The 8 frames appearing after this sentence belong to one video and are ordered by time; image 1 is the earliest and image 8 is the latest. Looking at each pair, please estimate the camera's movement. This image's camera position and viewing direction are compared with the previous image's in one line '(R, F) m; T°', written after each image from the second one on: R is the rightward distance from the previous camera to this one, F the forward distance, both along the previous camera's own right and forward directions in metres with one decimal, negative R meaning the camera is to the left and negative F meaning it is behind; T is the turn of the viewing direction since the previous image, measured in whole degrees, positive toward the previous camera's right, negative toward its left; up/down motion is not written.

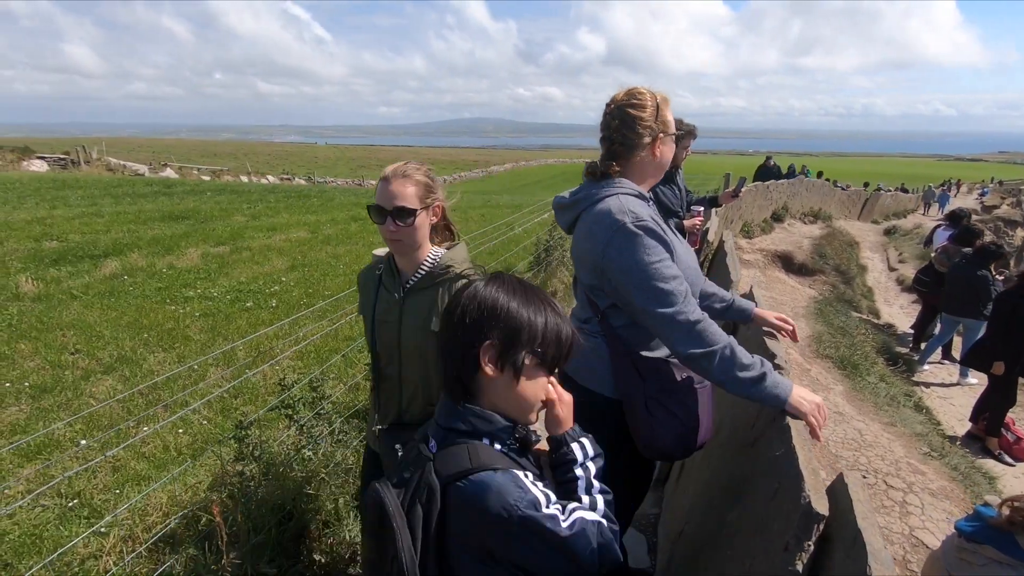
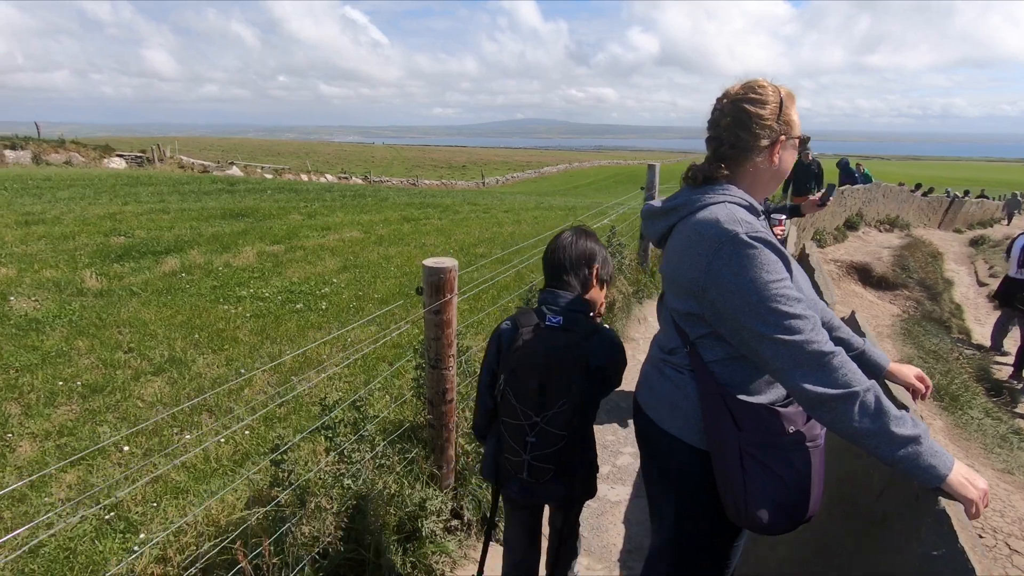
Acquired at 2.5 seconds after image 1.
(-0.1, +0.4) m; -5°
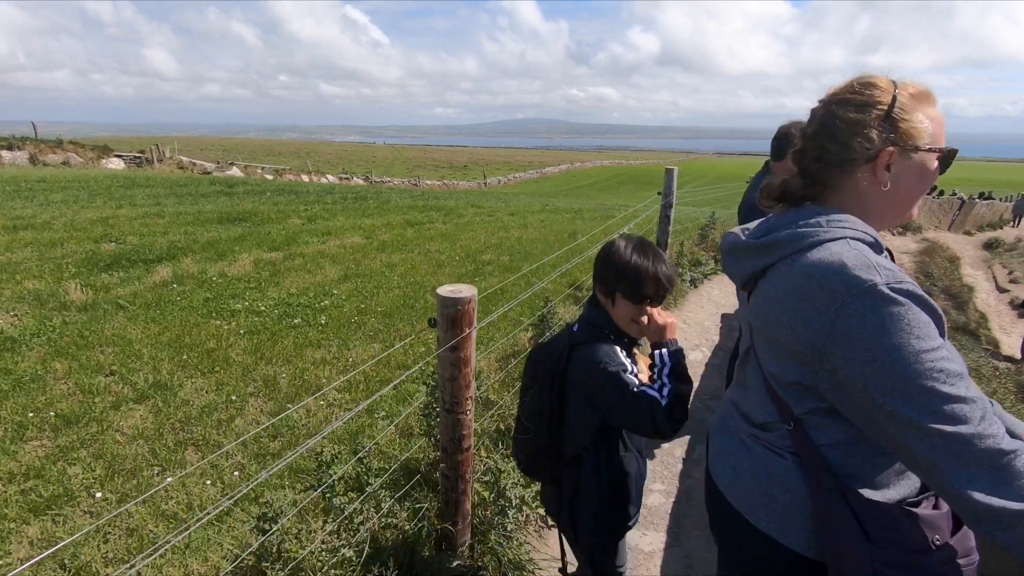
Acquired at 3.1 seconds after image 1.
(-0.2, +0.5) m; 0°
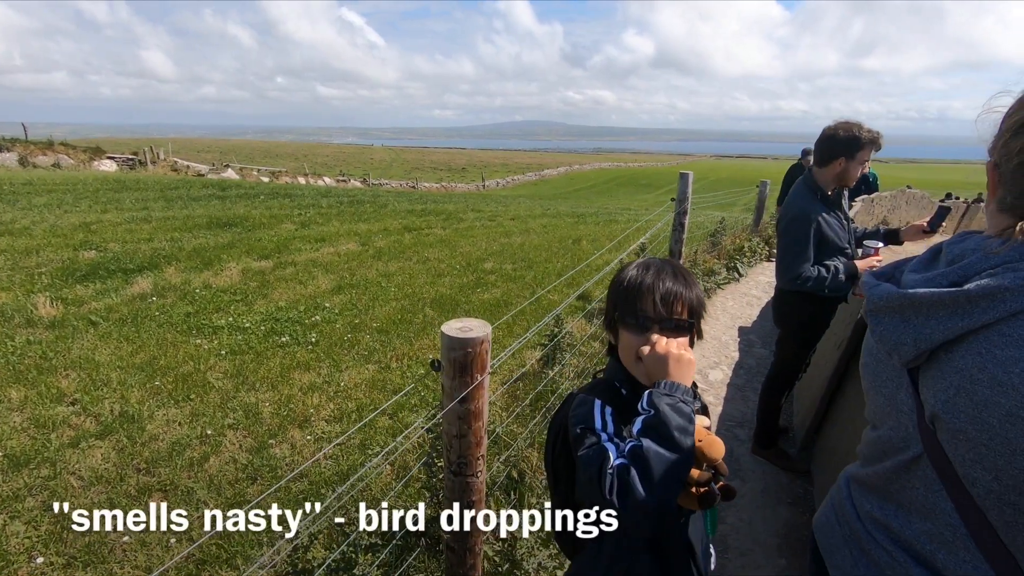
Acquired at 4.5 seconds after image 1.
(-0.1, +0.6) m; 0°
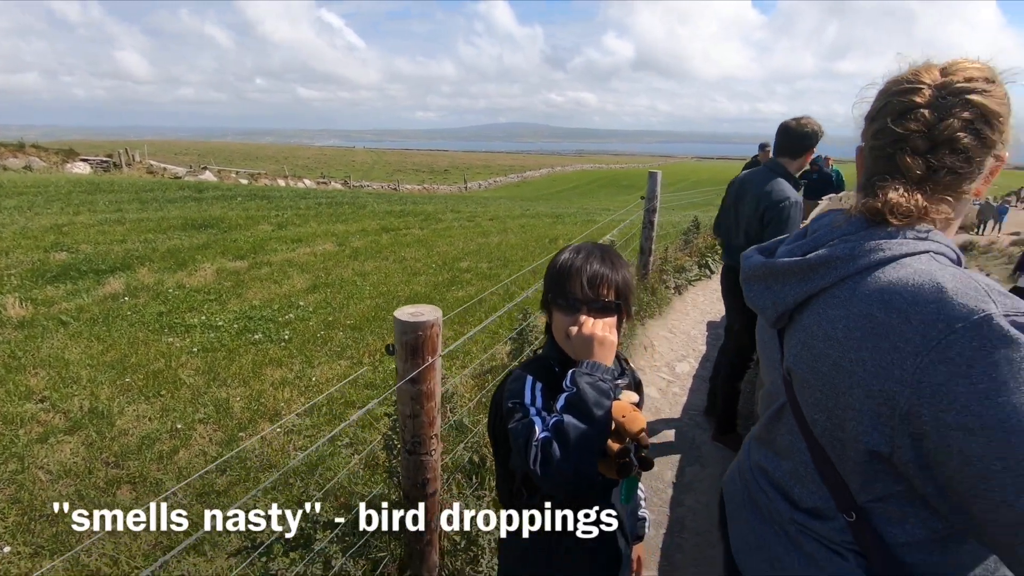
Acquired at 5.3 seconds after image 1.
(+0.2, -0.1) m; +2°
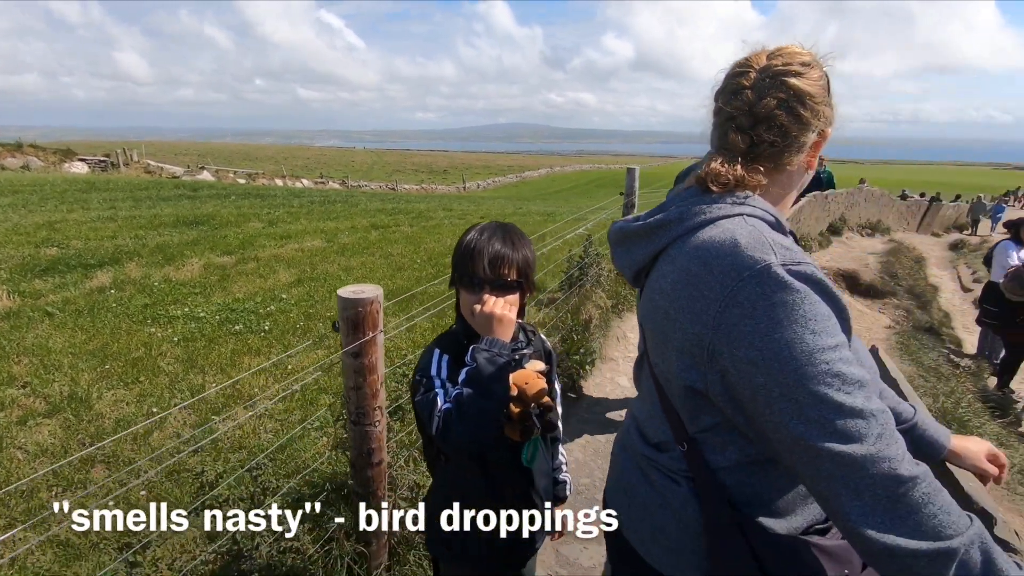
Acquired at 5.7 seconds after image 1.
(+0.3, -0.2) m; 0°
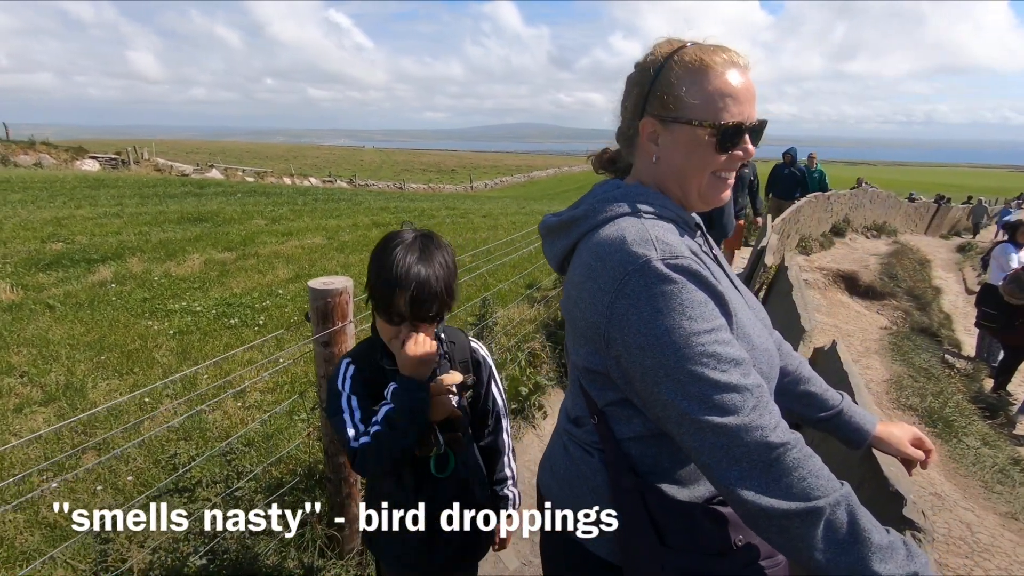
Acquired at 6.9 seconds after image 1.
(+0.2, -0.1) m; -1°
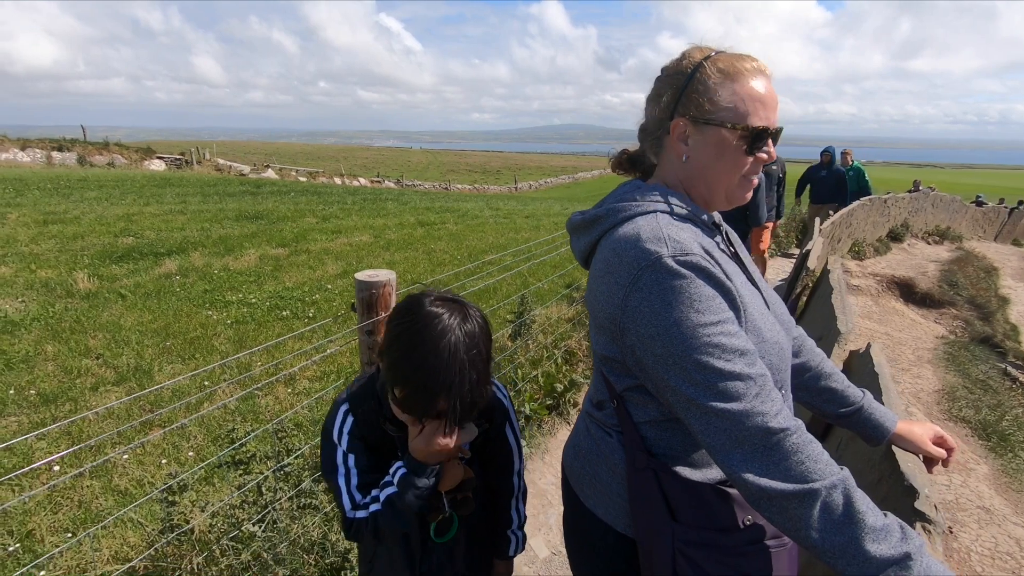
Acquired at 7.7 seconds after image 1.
(+0.1, -0.1) m; -4°
